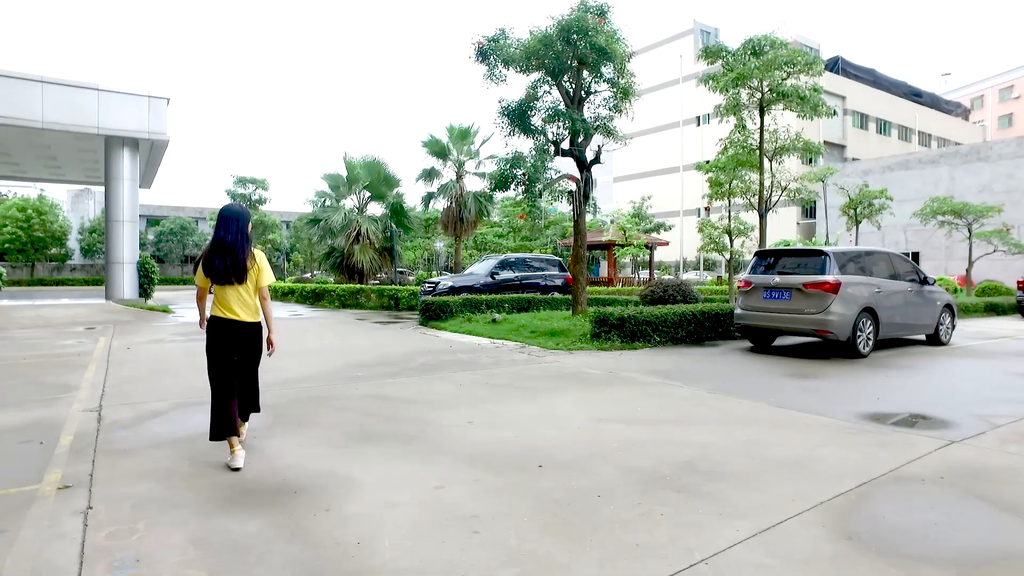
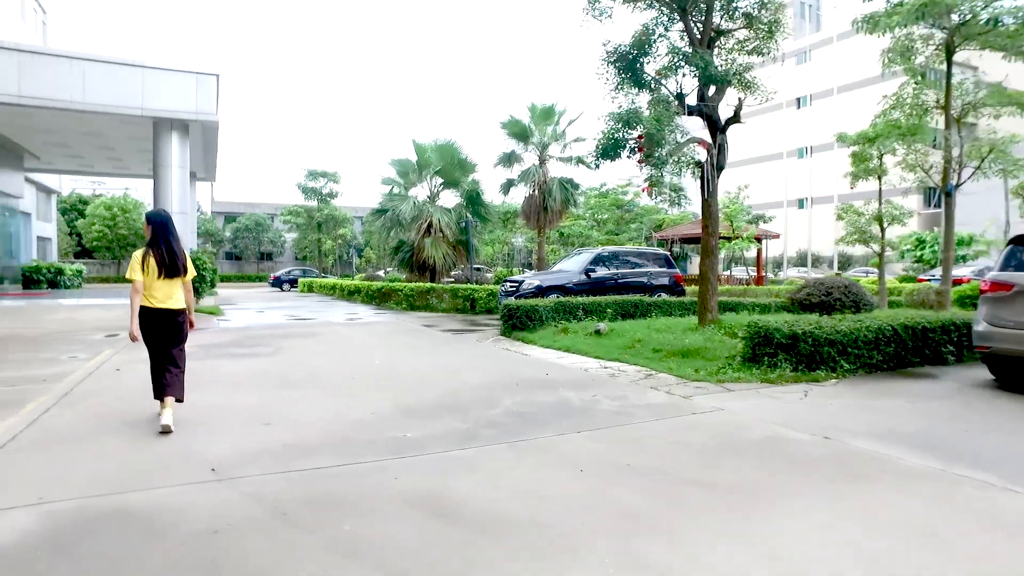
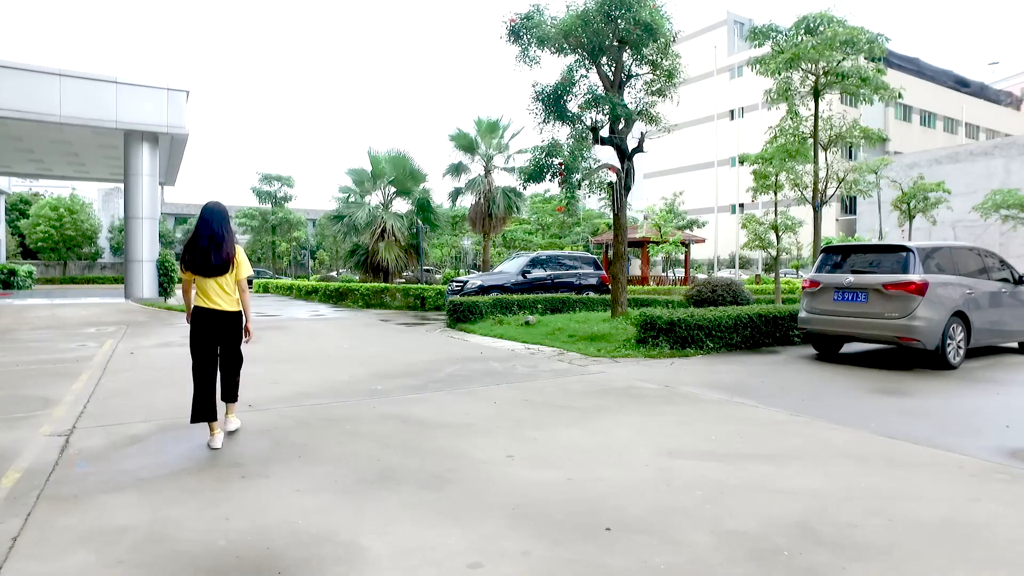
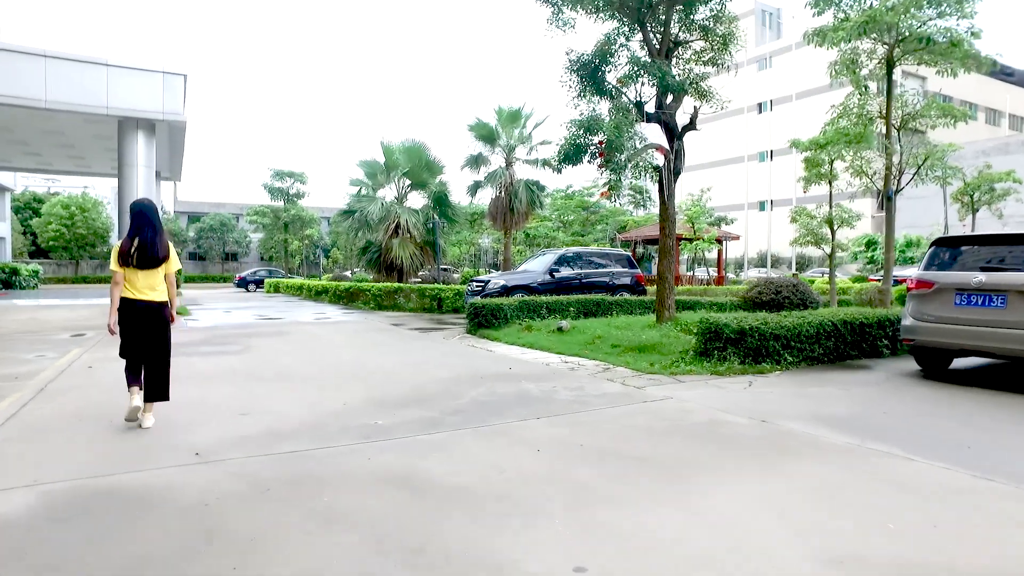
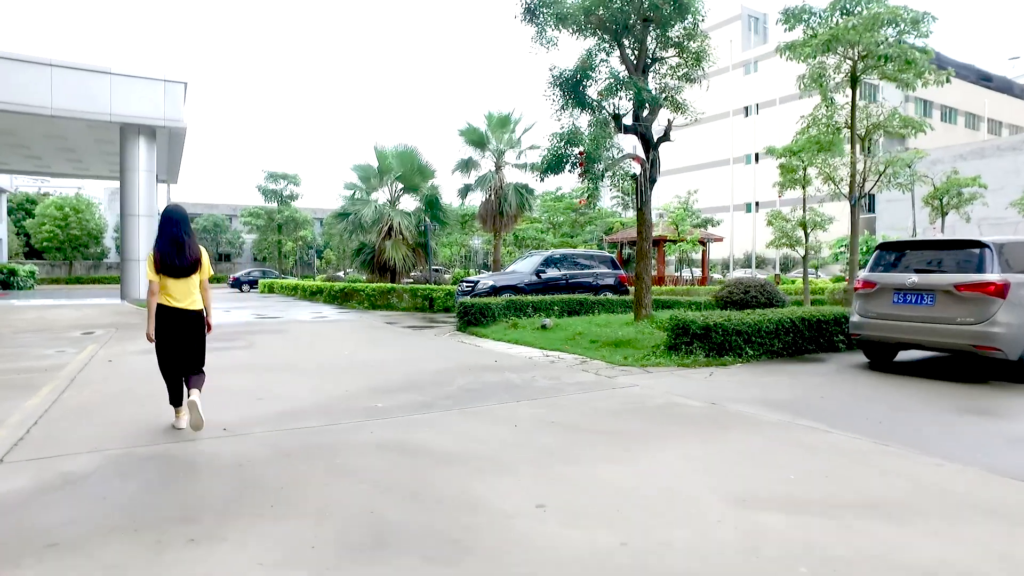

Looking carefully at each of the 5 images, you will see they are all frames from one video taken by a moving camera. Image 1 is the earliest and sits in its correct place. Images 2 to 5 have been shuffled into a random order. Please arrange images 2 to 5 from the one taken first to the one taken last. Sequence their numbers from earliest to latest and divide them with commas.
3, 5, 4, 2
